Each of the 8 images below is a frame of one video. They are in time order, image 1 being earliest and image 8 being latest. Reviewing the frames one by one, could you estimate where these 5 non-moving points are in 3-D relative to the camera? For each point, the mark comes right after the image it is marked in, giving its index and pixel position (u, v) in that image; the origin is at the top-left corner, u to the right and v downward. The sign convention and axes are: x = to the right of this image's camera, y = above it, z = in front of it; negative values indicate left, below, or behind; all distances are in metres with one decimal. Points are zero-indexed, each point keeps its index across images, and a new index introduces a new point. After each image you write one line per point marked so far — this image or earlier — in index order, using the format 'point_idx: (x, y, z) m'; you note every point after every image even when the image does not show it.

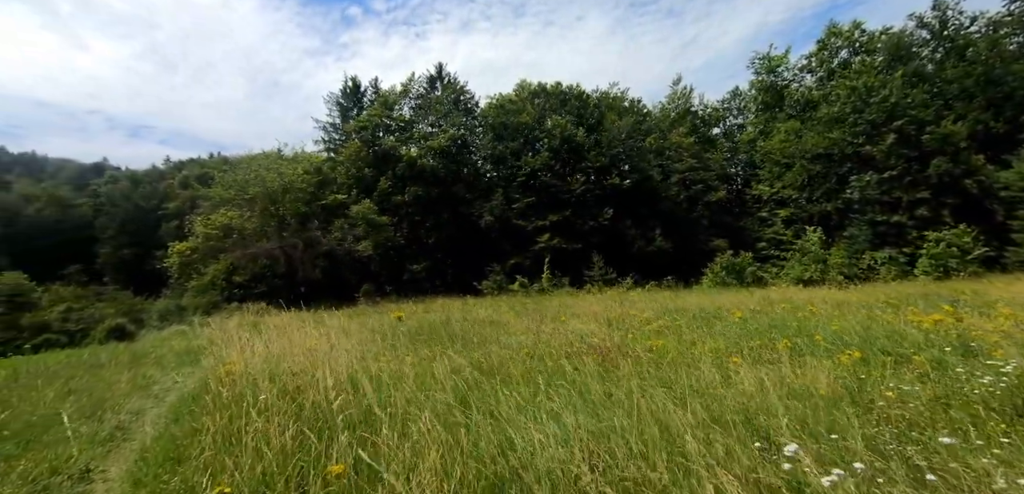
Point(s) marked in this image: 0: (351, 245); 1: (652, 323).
0: (-6.5, +0.1, +18.2) m
1: (+2.3, -1.3, +7.3) m
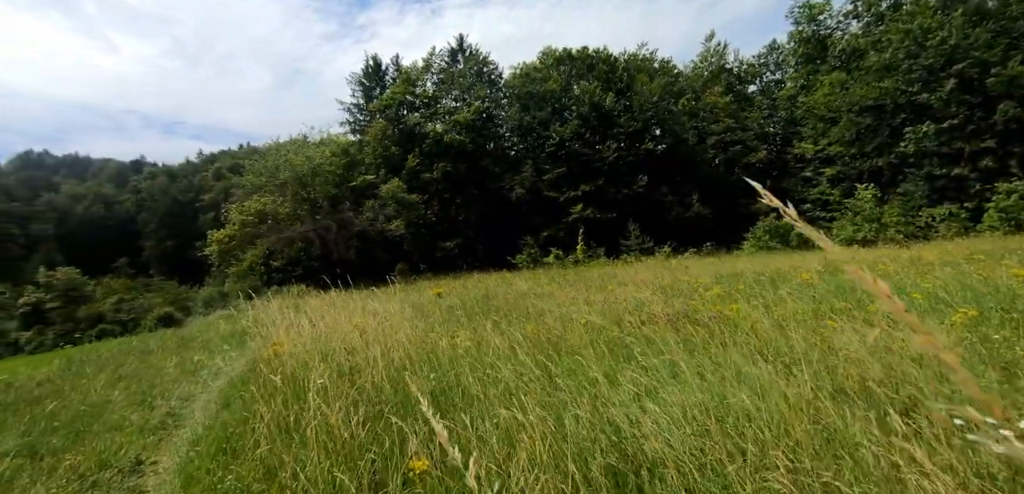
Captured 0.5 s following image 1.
0: (-5.2, +0.9, +18.1) m
1: (+3.1, -0.6, +6.8) m
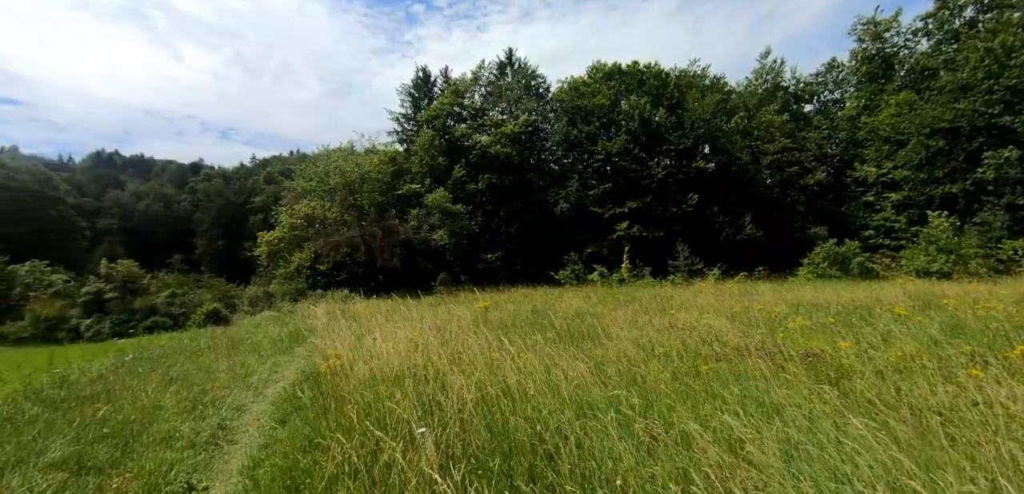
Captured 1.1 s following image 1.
0: (-3.4, +0.5, +18.1) m
1: (+3.9, -1.0, +6.1) m
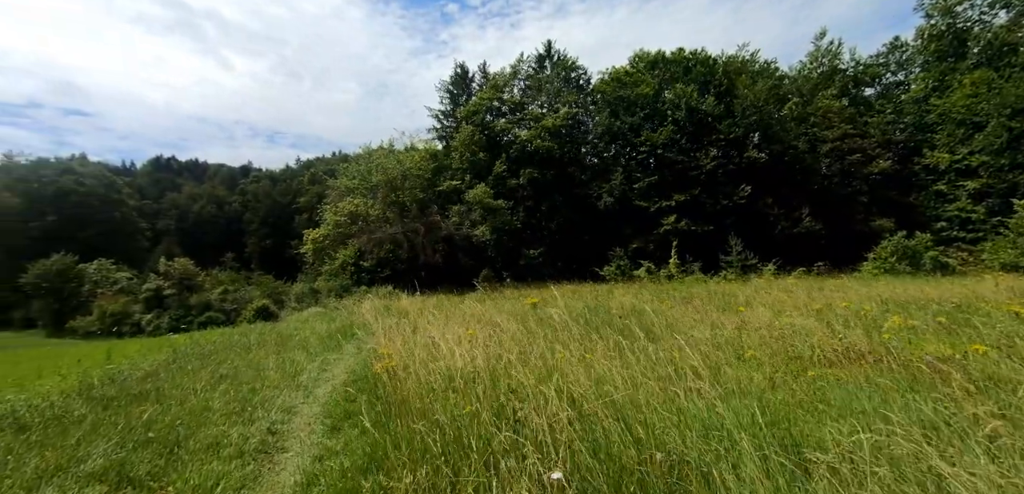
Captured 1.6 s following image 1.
0: (-1.8, +0.7, +17.9) m
1: (+4.6, -0.9, +5.3) m
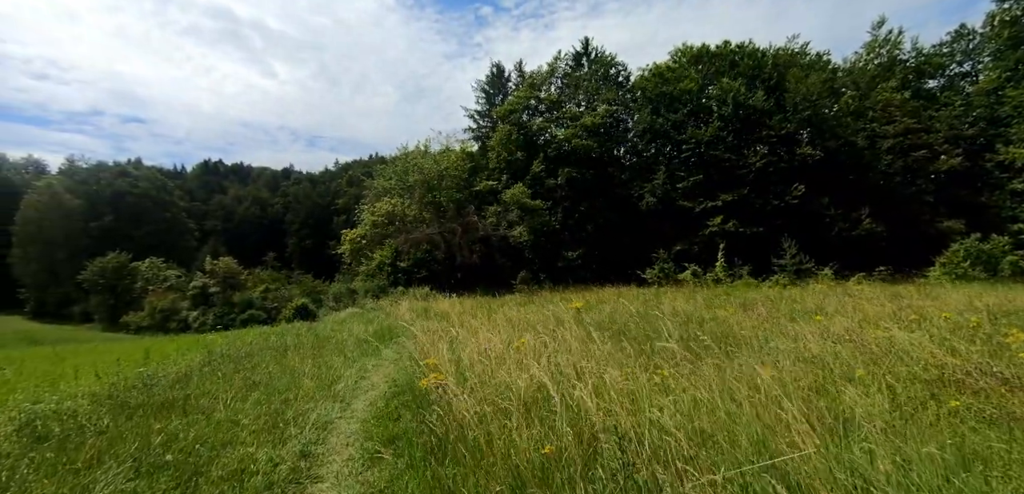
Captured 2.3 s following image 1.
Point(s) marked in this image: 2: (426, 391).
0: (-0.3, +0.6, +17.5) m
1: (+5.1, -0.9, +4.5) m
2: (-0.6, -0.9, +2.9) m
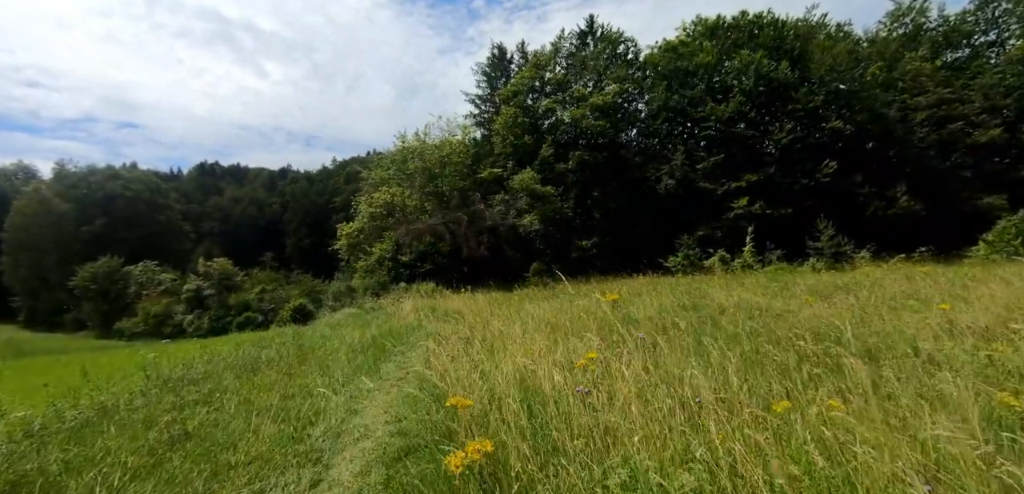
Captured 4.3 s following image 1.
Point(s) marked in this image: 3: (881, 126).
0: (0.0, +1.0, +16.2) m
1: (+5.5, -0.5, +3.3) m
2: (-0.2, -0.8, +1.7) m
3: (+15.5, +5.1, +18.5) m
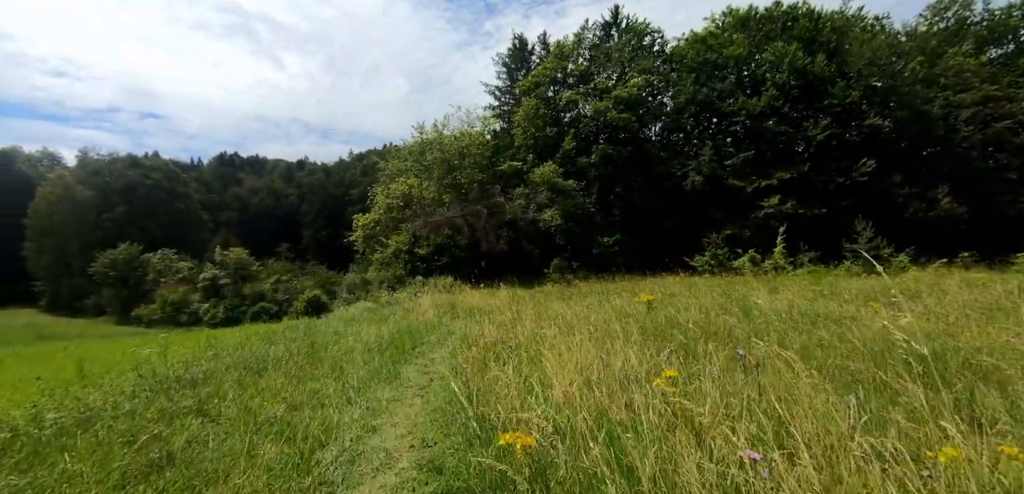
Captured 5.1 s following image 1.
0: (+0.7, +1.2, +15.7) m
1: (+5.8, -0.6, +2.6) m
2: (0.0, -0.7, +1.2) m
3: (+16.3, +4.9, +17.5) m
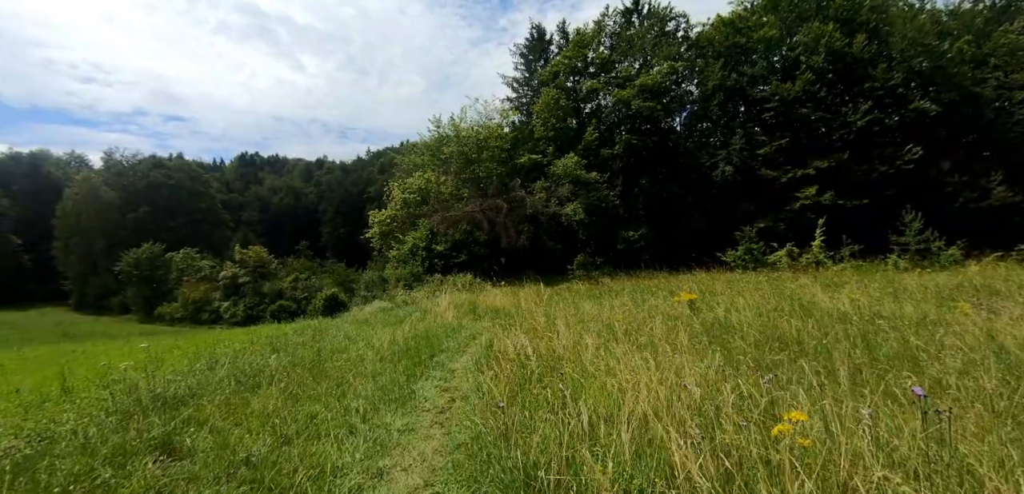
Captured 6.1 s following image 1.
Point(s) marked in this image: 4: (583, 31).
0: (+1.4, +1.3, +15.1) m
1: (+6.0, -0.5, +1.8) m
2: (+0.1, -0.7, +0.6) m
3: (+17.0, +5.2, +16.2) m
4: (+3.2, +9.6, +19.6) m
